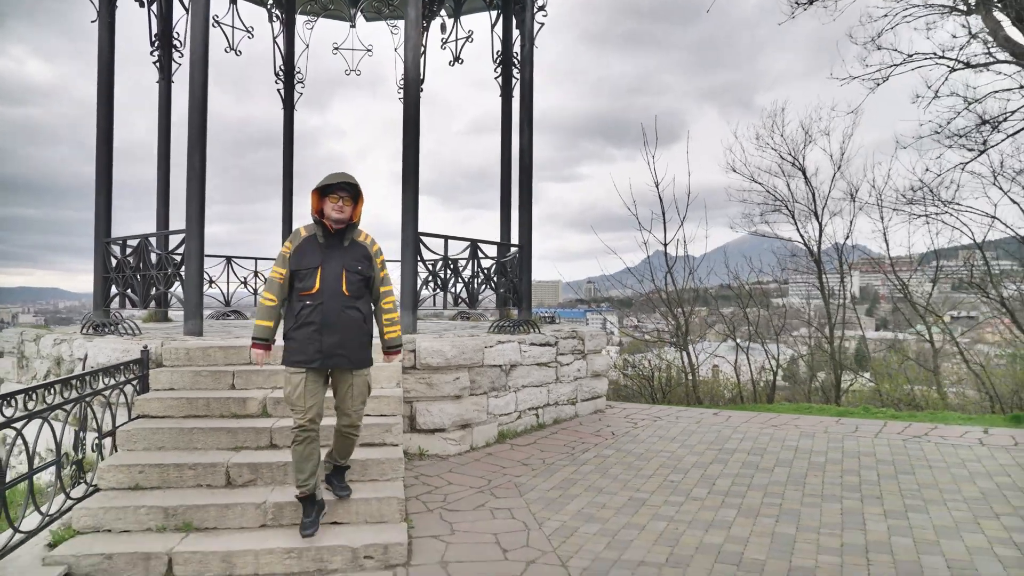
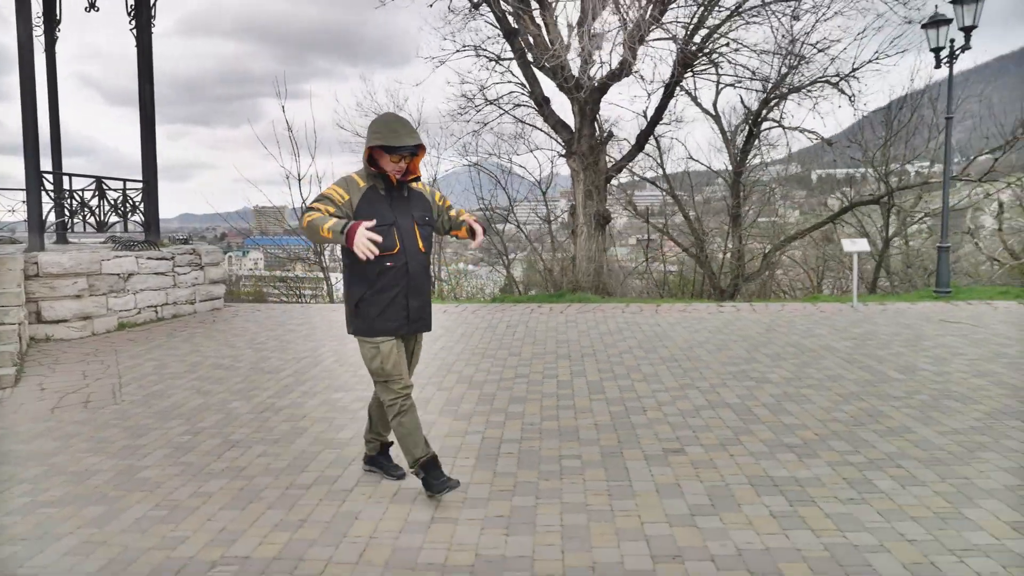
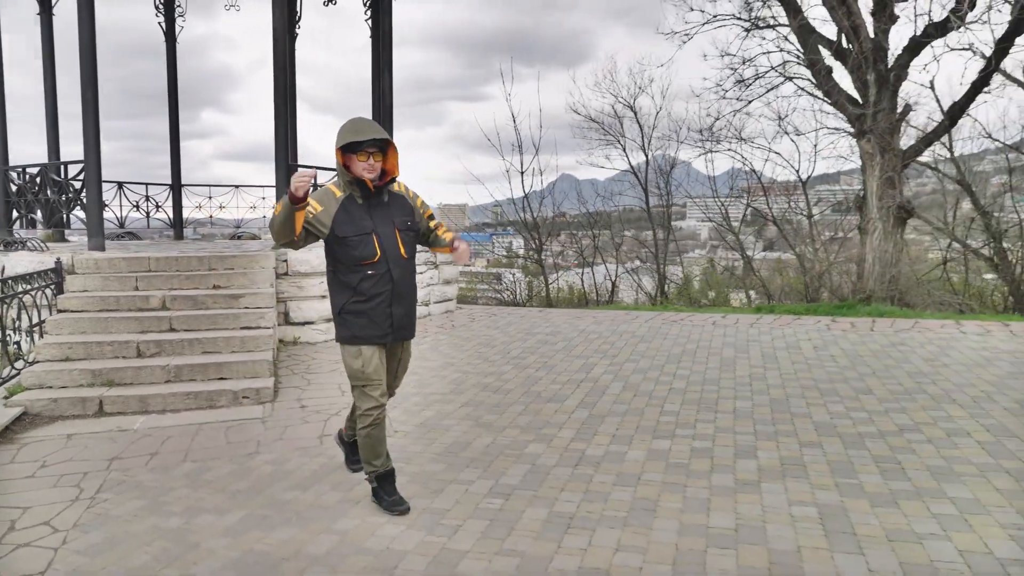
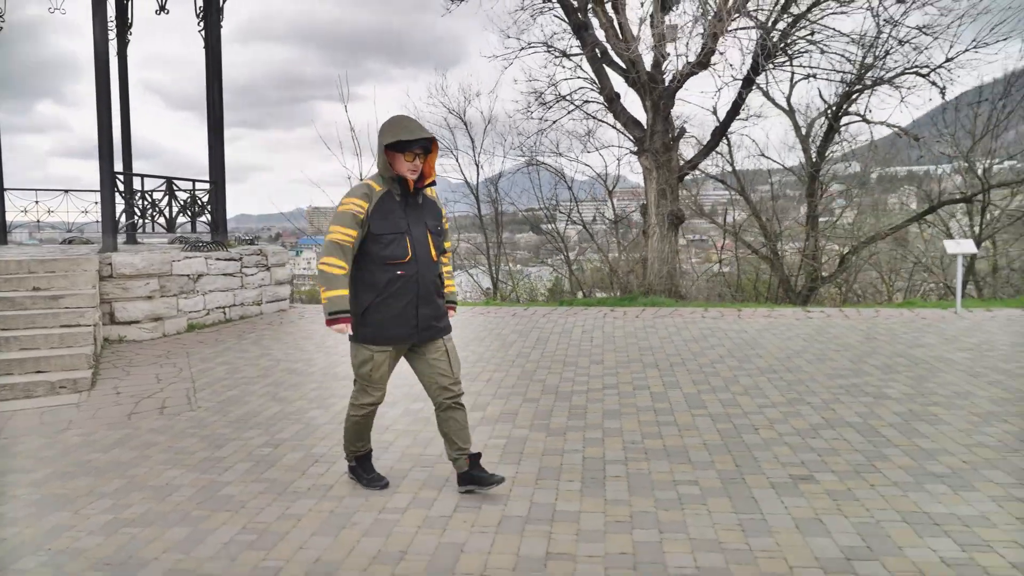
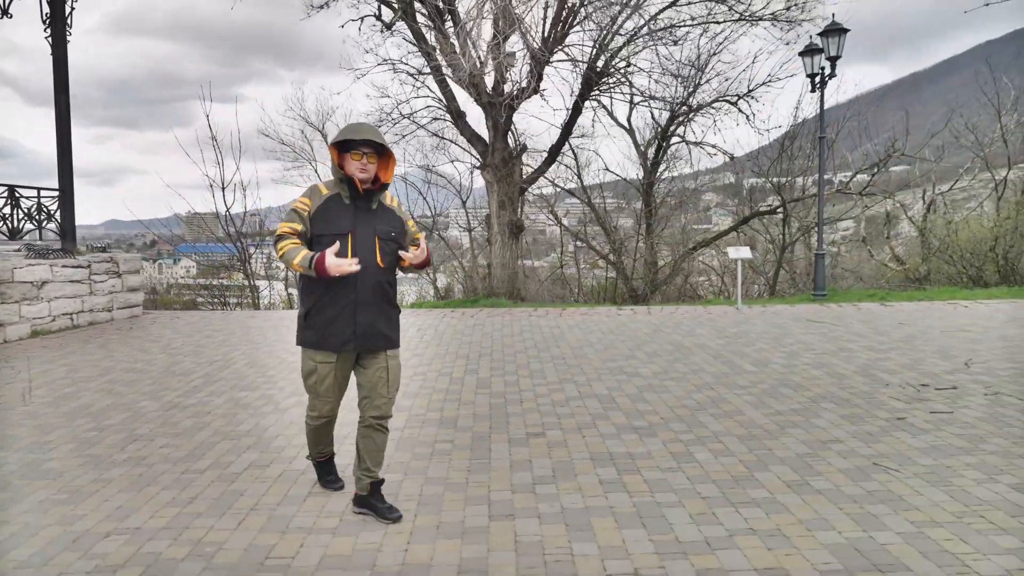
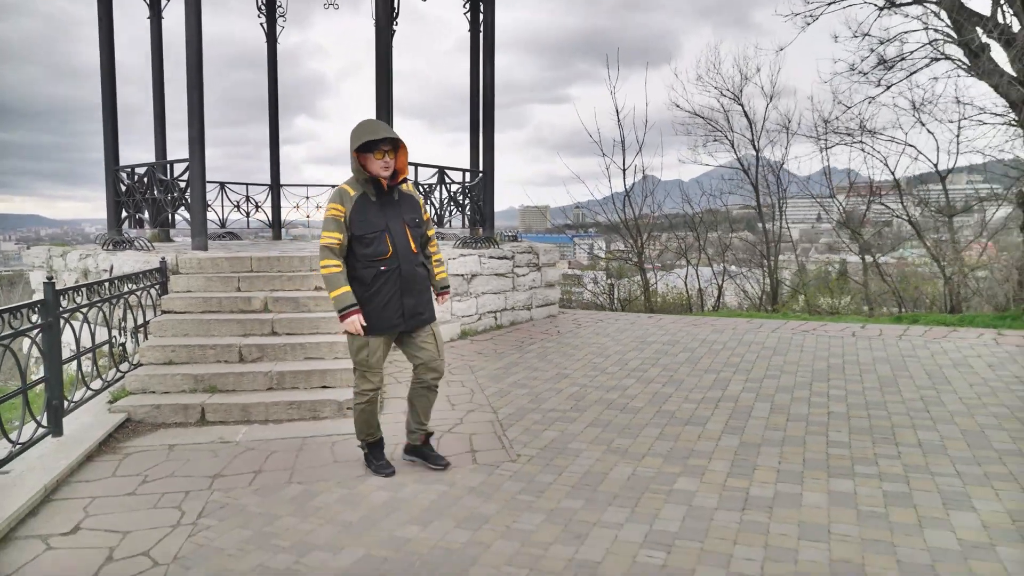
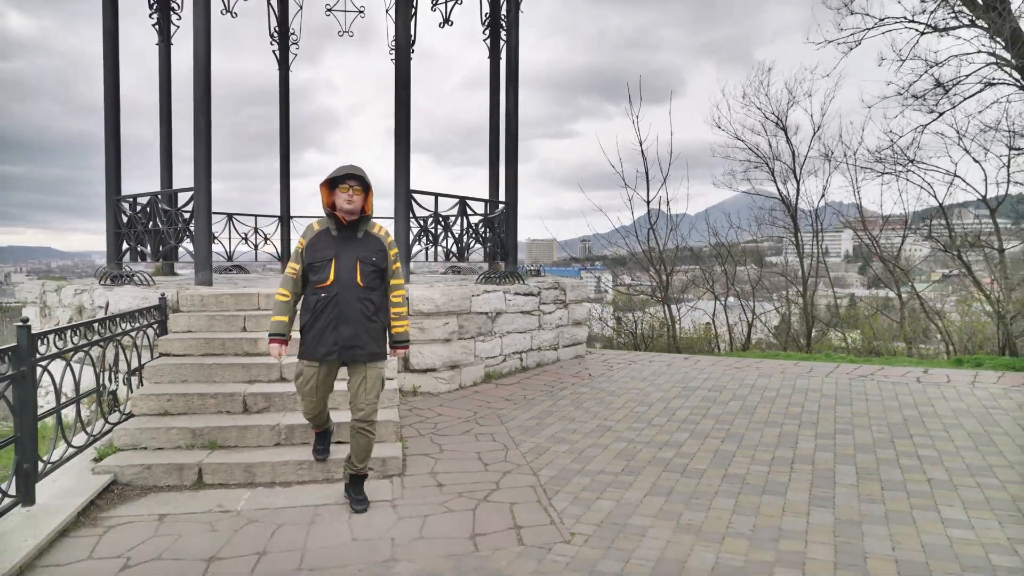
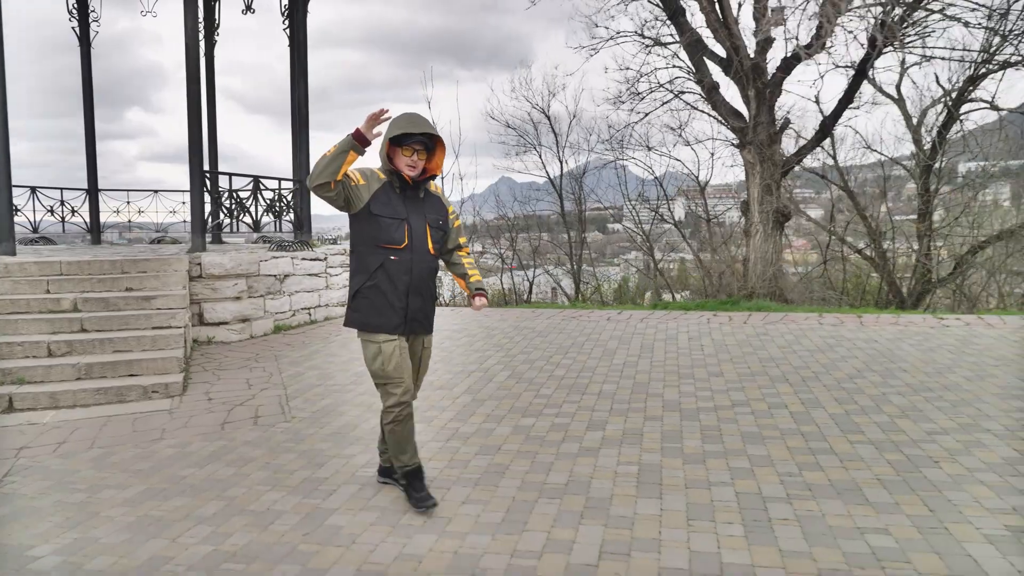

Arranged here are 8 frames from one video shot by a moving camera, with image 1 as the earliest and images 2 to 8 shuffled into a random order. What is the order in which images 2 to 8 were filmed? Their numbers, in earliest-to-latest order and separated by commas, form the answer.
7, 6, 3, 8, 4, 2, 5
